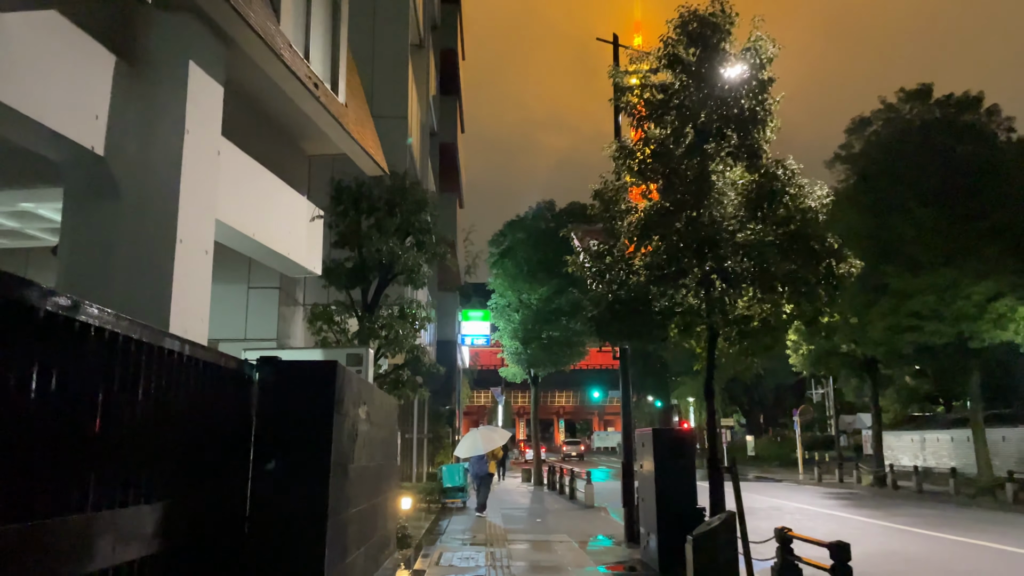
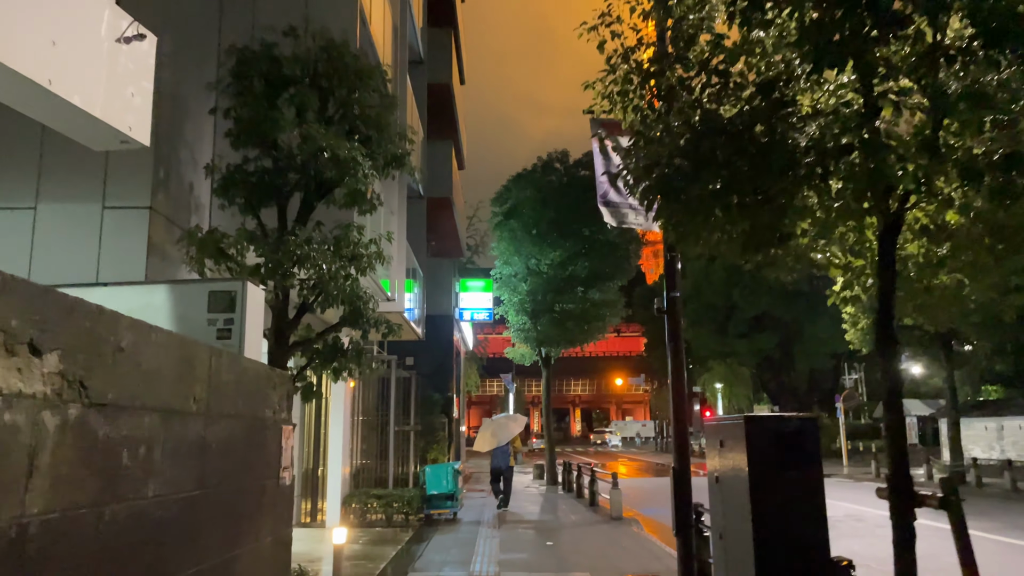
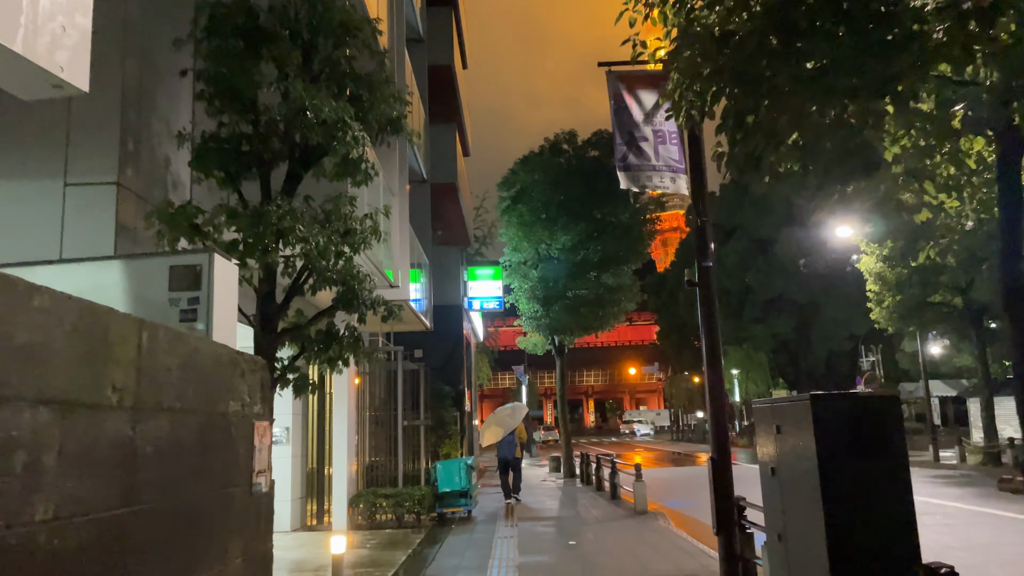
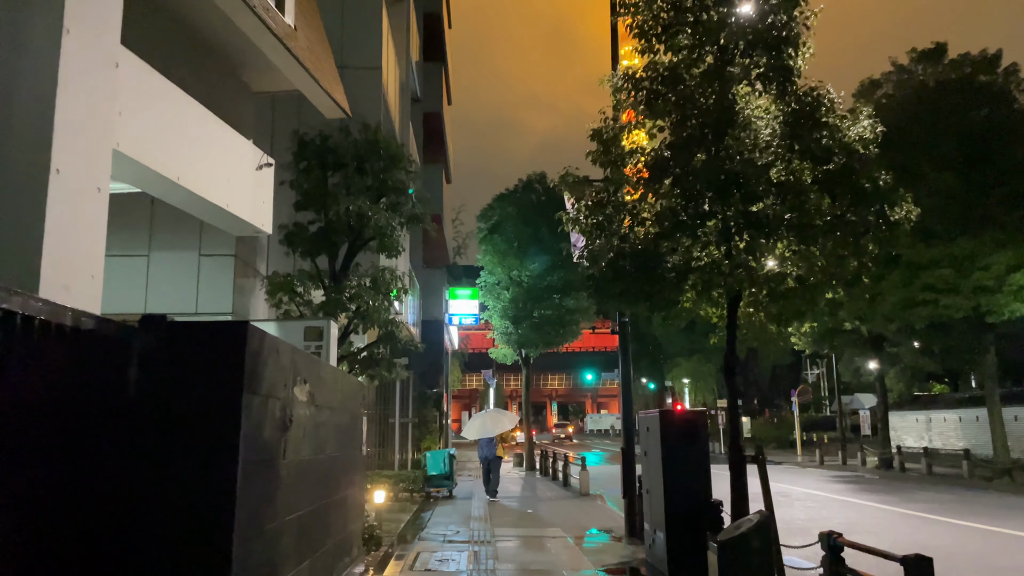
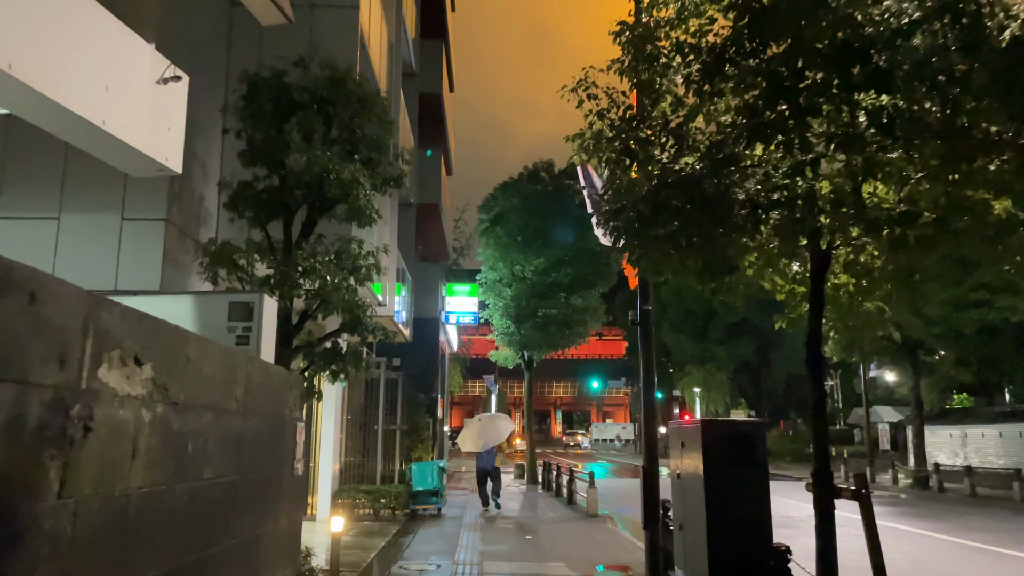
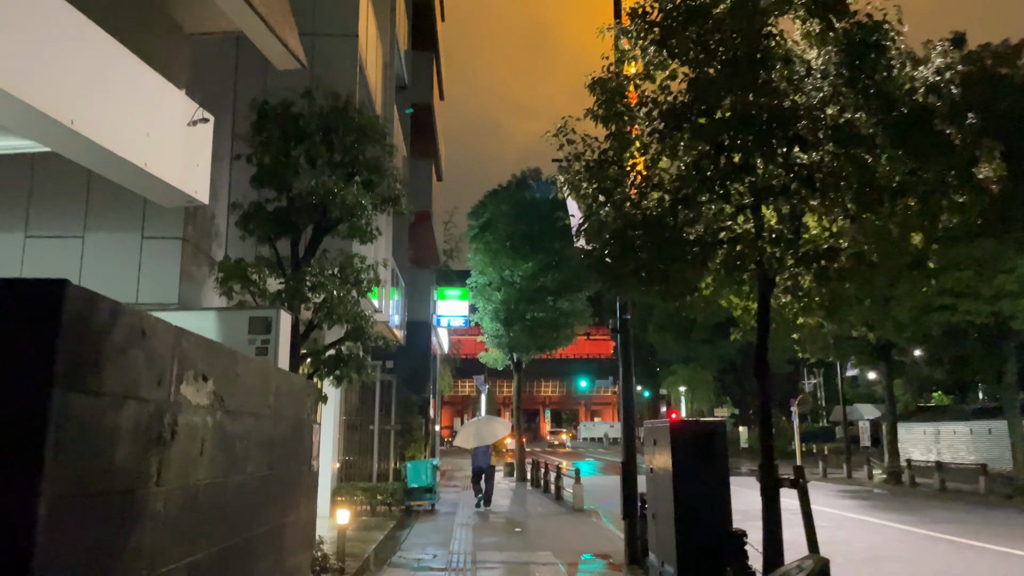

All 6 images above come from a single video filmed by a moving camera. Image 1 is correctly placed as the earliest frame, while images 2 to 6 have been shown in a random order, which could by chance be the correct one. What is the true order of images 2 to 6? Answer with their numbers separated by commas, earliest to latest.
4, 6, 5, 2, 3
